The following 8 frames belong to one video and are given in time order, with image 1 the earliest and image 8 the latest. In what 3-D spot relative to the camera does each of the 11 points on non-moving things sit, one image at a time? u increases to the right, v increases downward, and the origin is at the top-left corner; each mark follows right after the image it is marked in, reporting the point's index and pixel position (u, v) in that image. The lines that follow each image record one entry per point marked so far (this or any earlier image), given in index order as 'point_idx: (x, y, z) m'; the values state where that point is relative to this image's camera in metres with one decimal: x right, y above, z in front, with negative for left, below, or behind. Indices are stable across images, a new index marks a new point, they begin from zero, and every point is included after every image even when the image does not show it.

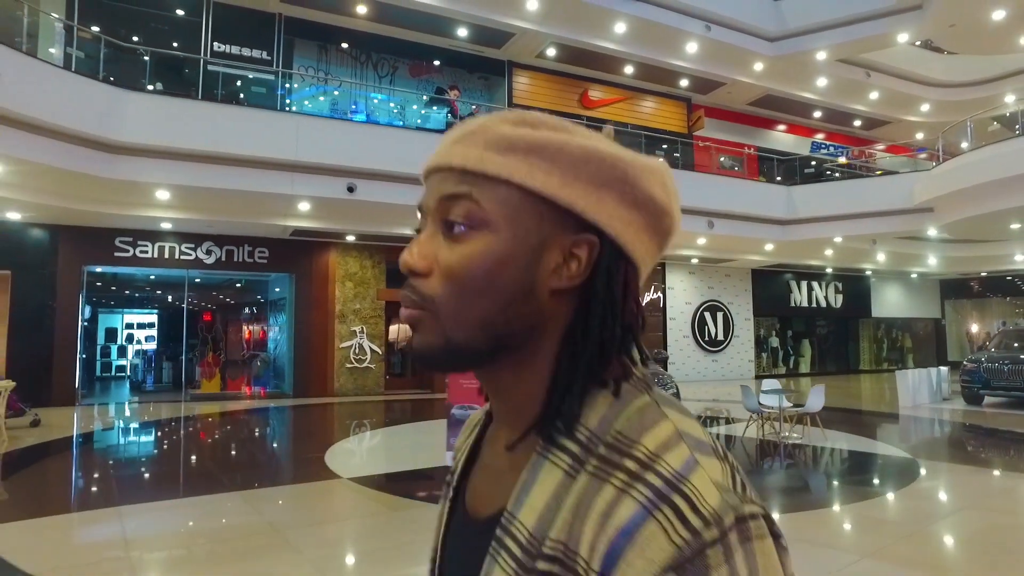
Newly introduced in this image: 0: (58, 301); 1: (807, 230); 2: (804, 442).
0: (-6.8, -0.2, +9.3) m
1: (+6.0, +1.2, +12.5) m
2: (+3.5, -1.7, +7.1) m
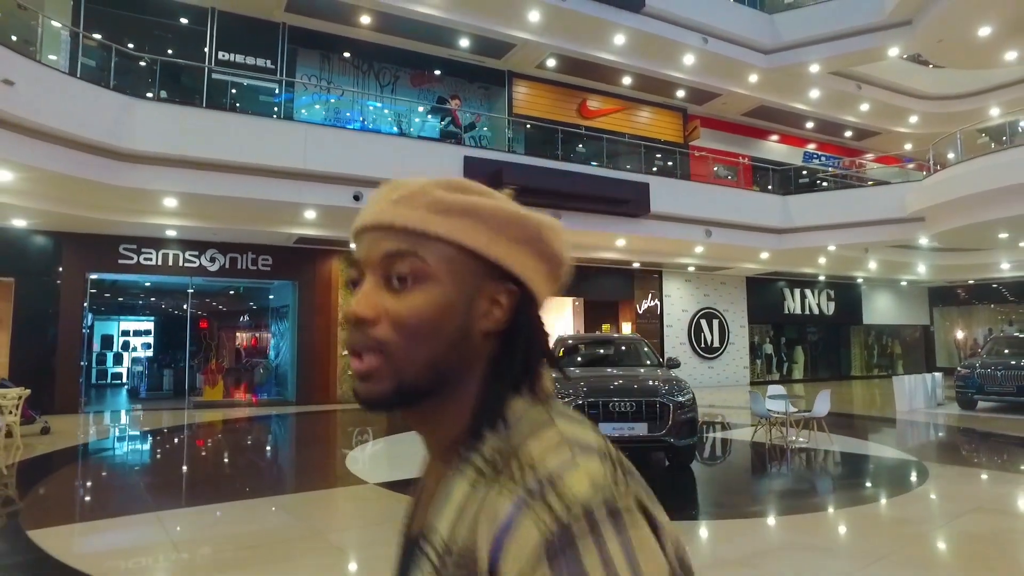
0: (-6.8, -0.3, +9.3) m
1: (+6.0, +1.0, +12.8) m
2: (+3.6, -1.8, +7.2) m
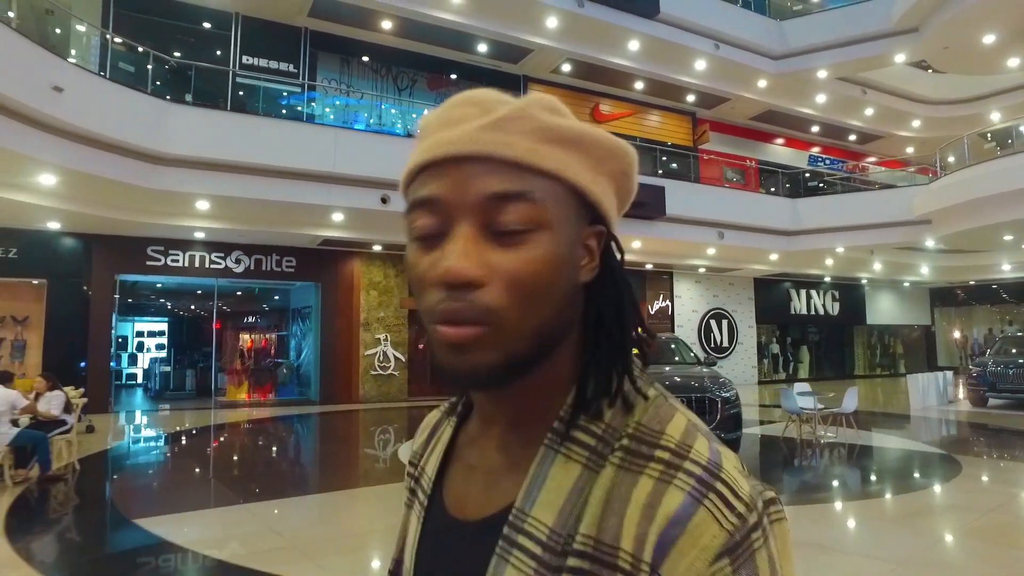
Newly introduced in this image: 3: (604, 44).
0: (-6.4, -0.3, +9.4) m
1: (+6.4, +1.0, +13.0) m
2: (+4.0, -1.8, +7.5) m
3: (+1.8, +4.8, +11.9) m
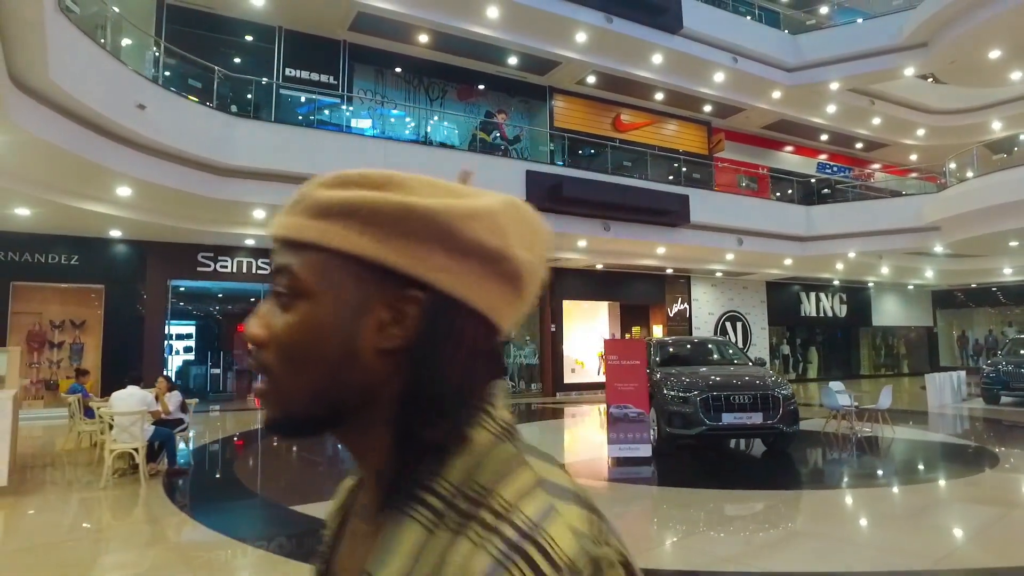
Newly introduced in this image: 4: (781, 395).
0: (-5.8, -0.4, +9.7) m
1: (+6.9, +0.9, +13.6) m
2: (+4.7, -1.9, +8.0) m
3: (+2.4, +4.7, +12.4) m
4: (+2.4, -0.9, +5.4) m
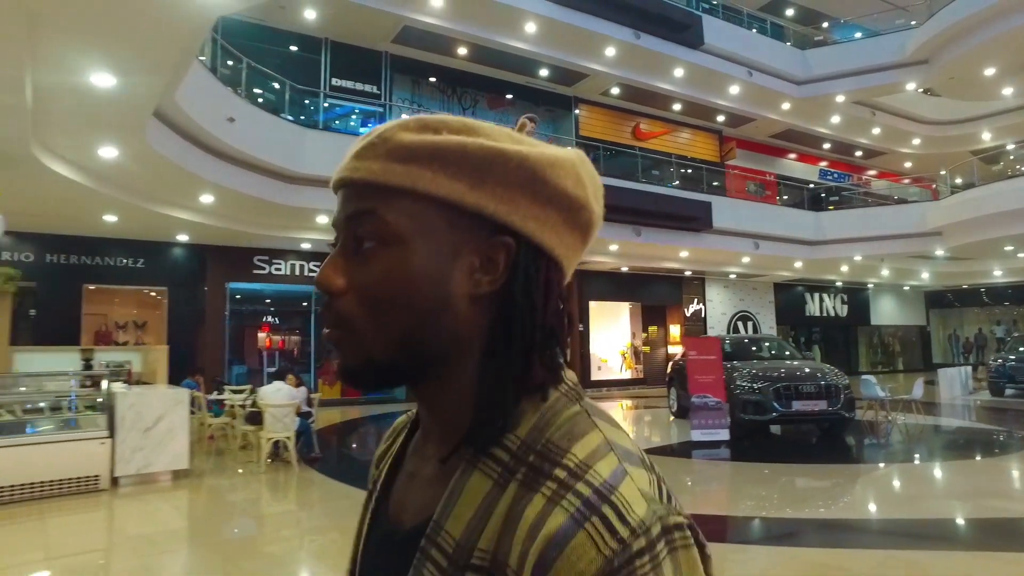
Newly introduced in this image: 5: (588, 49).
0: (-5.1, -0.4, +10.1) m
1: (+7.5, +0.9, +14.4) m
2: (+5.5, -1.9, +8.7) m
3: (+3.0, +4.6, +13.1) m
4: (+3.2, -1.0, +6.0) m
5: (+1.5, +4.7, +12.1) m
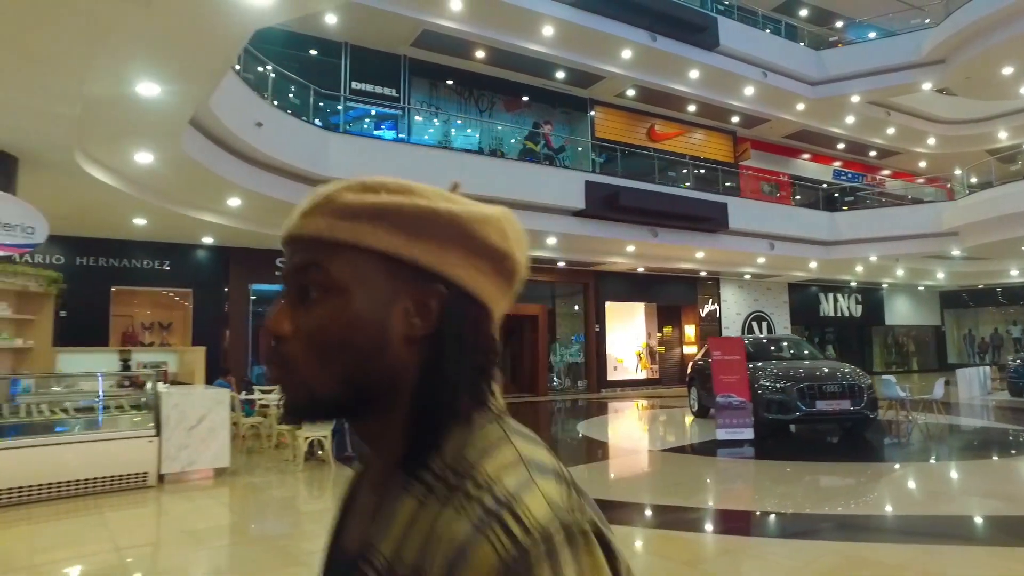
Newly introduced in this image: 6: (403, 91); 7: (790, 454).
0: (-4.7, -0.5, +10.3) m
1: (+7.9, +0.9, +14.4) m
2: (+5.8, -1.9, +8.7) m
3: (+3.3, +4.6, +13.1) m
4: (+3.5, -1.0, +6.1) m
5: (+1.8, +4.7, +12.2) m
6: (-2.2, +3.9, +12.1) m
7: (+2.8, -1.7, +6.2) m
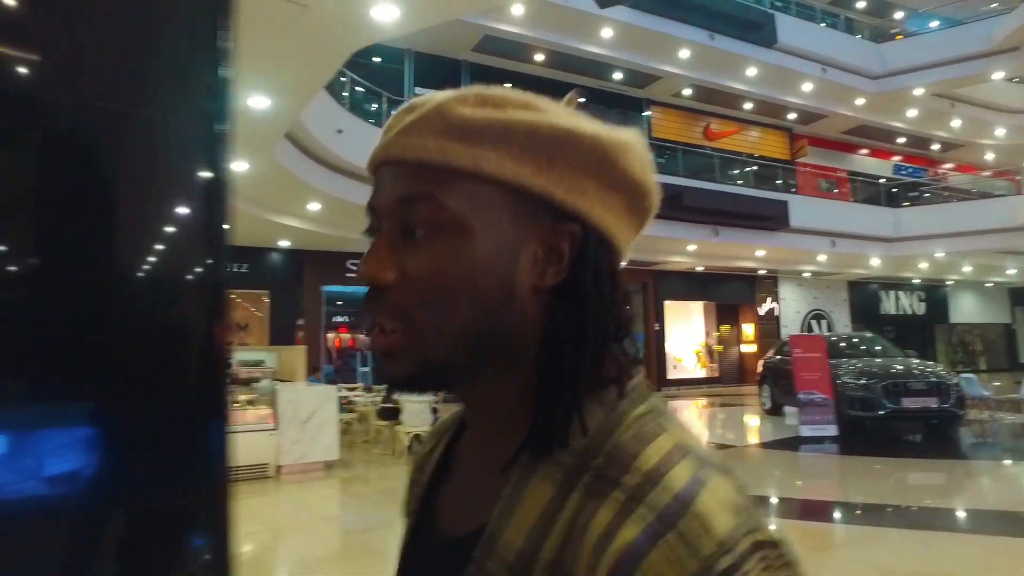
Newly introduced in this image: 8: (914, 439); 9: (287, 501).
0: (-3.6, -0.5, +10.7) m
1: (+9.2, +1.0, +14.1) m
2: (+6.8, -1.9, +8.5) m
3: (+4.6, +4.7, +13.1) m
4: (+4.3, -0.9, +6.1) m
5: (+3.0, +4.7, +12.2) m
6: (-1.0, +3.9, +12.4) m
7: (+3.7, -1.7, +6.2) m
8: (+4.5, -1.7, +6.9) m
9: (-1.8, -1.7, +4.9) m
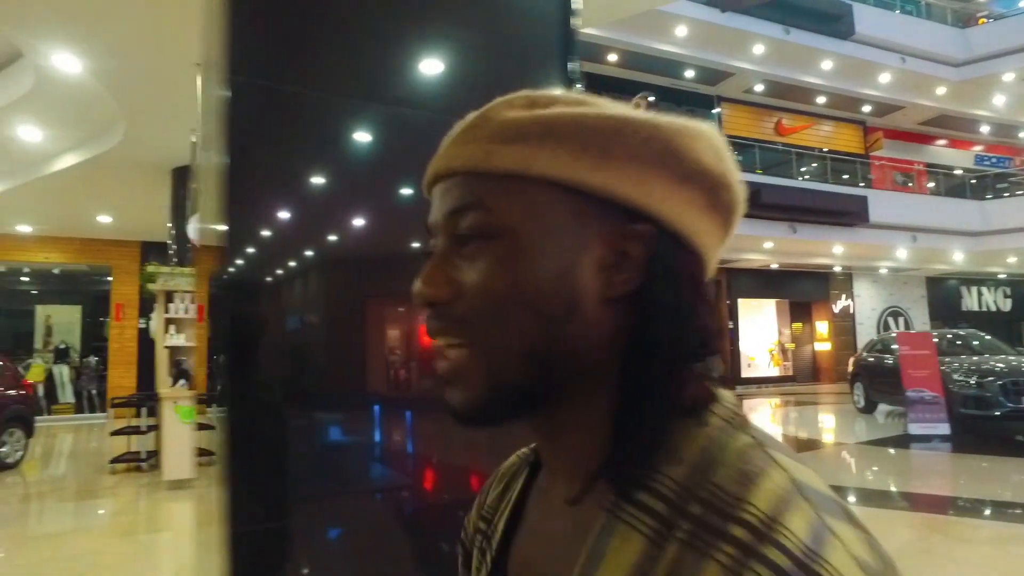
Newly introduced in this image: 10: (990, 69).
0: (-2.3, -0.5, +11.1) m
1: (+10.8, +1.1, +13.5) m
2: (+8.0, -1.8, +8.2) m
3: (+6.1, +4.7, +12.8) m
4: (+5.4, -0.9, +5.9) m
5: (+4.4, +4.8, +12.1) m
6: (+0.4, +3.9, +12.6) m
7: (+4.7, -1.6, +6.1) m
8: (+5.6, -1.7, +6.7) m
9: (-0.9, -1.7, +5.2) m
10: (+10.6, +4.8, +13.5) m
